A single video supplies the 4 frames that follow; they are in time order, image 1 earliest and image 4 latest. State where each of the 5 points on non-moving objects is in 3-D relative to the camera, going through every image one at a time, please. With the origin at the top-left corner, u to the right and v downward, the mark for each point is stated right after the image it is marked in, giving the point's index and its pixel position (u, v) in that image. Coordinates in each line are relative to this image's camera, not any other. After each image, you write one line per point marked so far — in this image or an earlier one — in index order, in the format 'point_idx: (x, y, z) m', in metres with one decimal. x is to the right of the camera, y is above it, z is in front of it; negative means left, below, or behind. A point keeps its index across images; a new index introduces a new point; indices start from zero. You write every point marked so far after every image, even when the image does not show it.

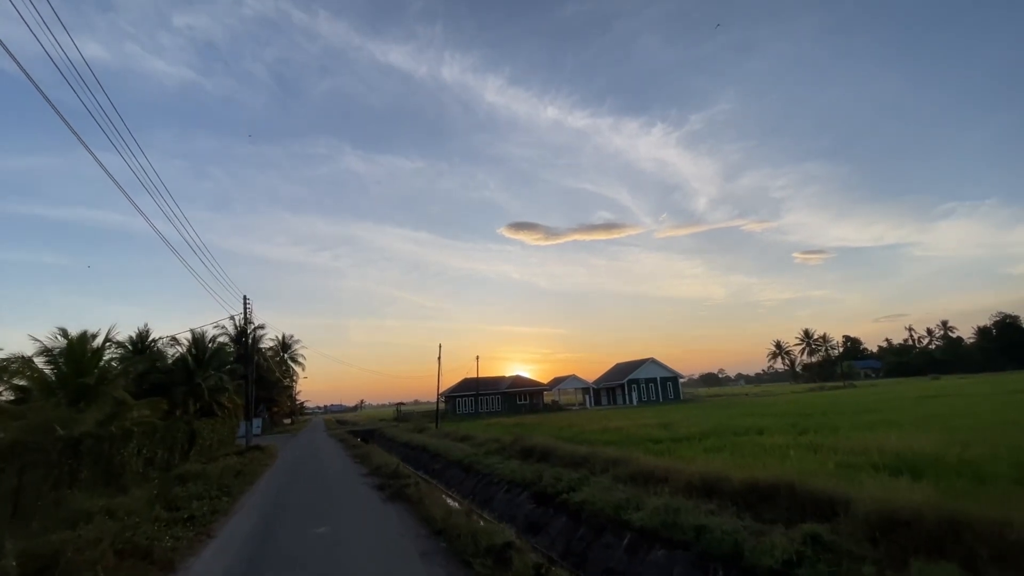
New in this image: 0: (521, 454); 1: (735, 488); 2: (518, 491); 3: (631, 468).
0: (+0.3, -4.8, +18.3) m
1: (+3.7, -3.3, +10.4) m
2: (+0.1, -4.4, +13.7) m
3: (+2.5, -3.8, +13.5) m
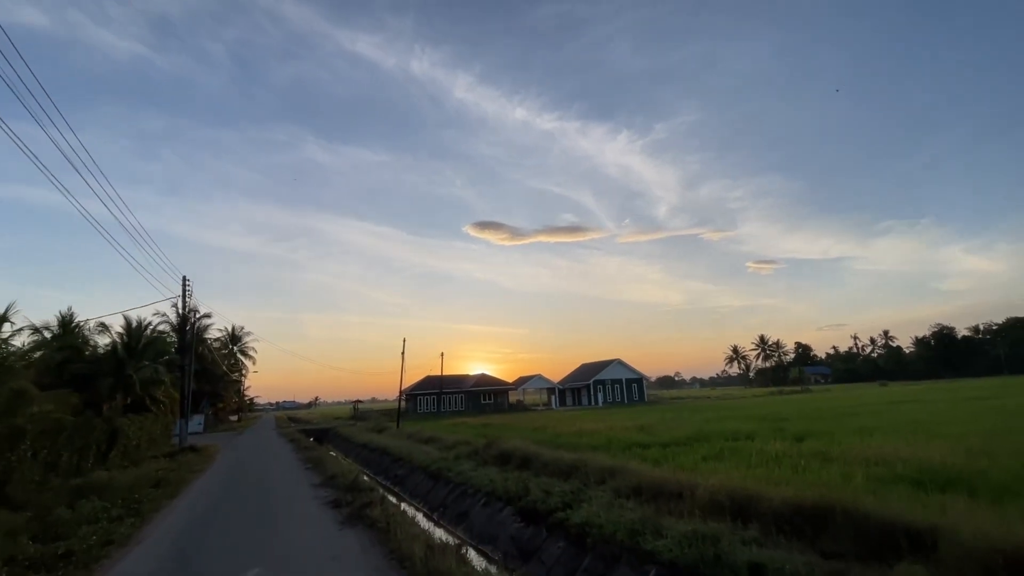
0: (-0.3, -4.4, +16.2) m
1: (+3.6, -3.0, +8.6) m
2: (-0.2, -4.0, +11.7) m
3: (+2.2, -3.5, +11.6) m
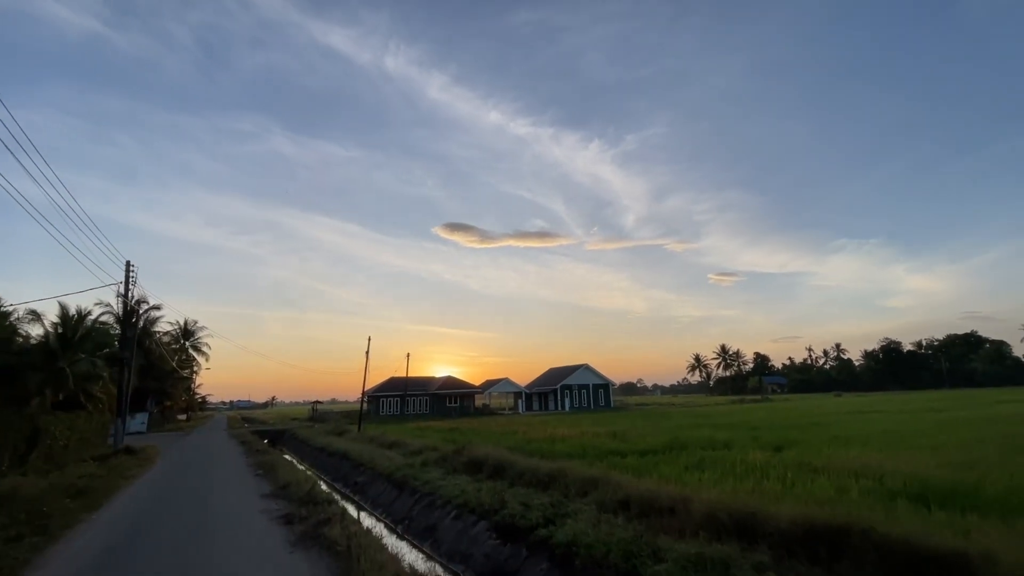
0: (-1.0, -4.3, +15.1) m
1: (+3.3, -3.0, +7.7) m
2: (-0.6, -3.8, +10.6) m
3: (+1.7, -3.4, +10.7) m
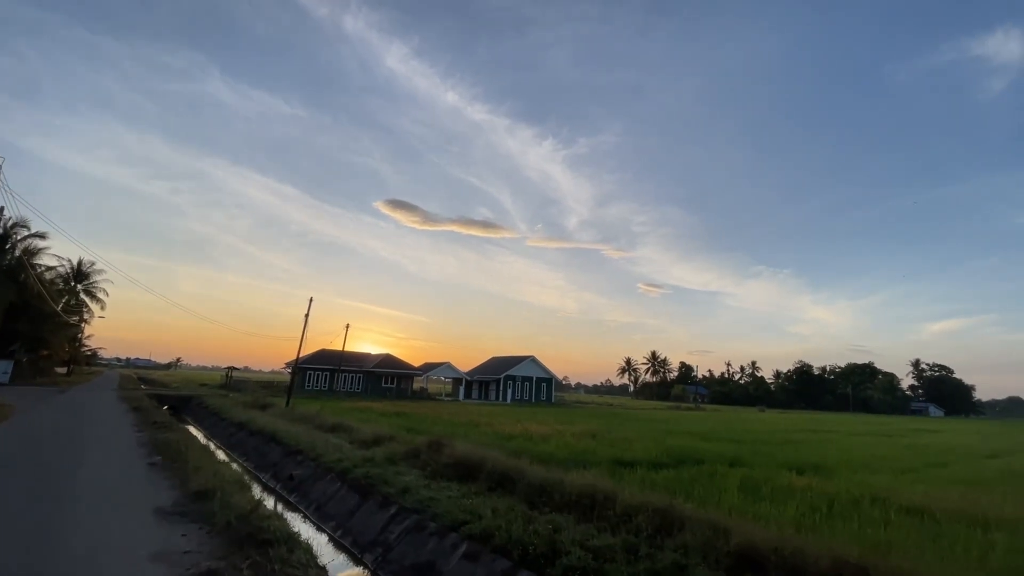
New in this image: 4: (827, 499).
0: (-1.0, -3.2, +11.2) m
1: (+4.2, -2.5, +4.3) m
2: (-0.1, -2.9, +6.7) m
3: (+2.3, -2.7, +7.0) m
4: (+5.2, -3.6, +10.7) m
